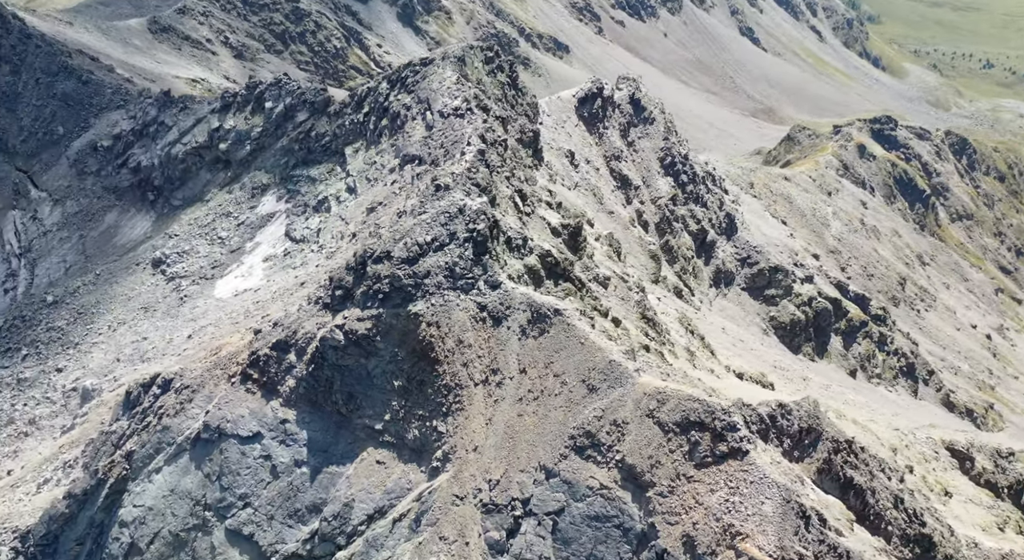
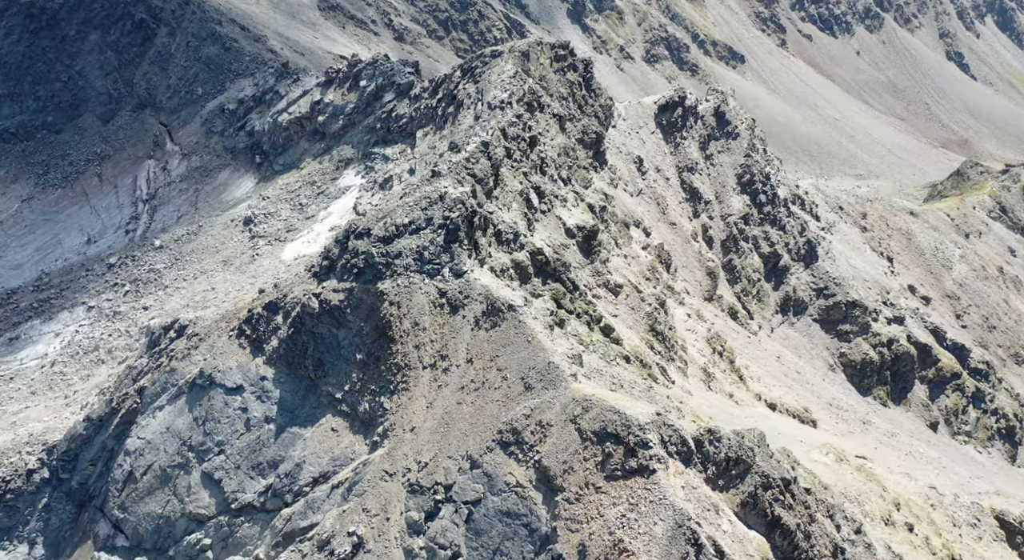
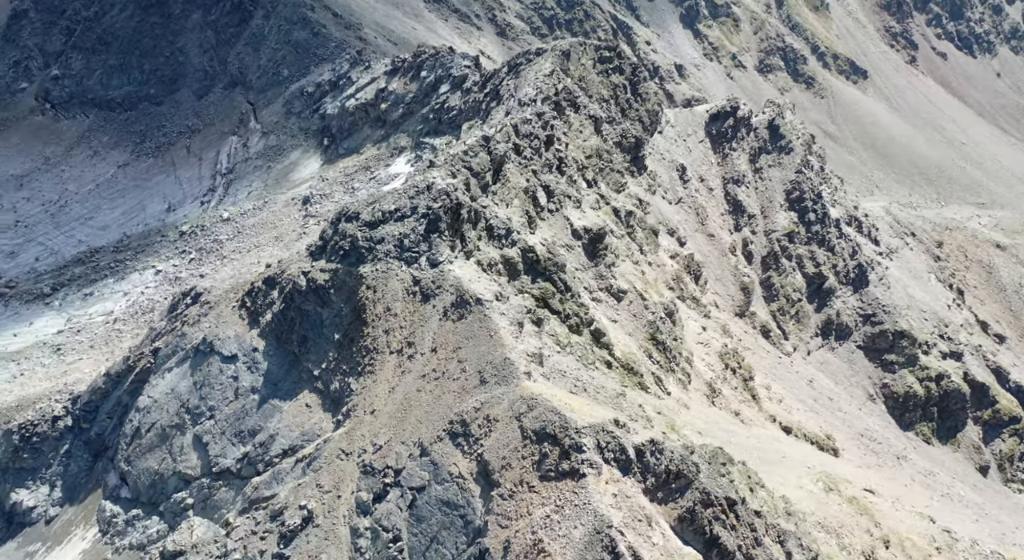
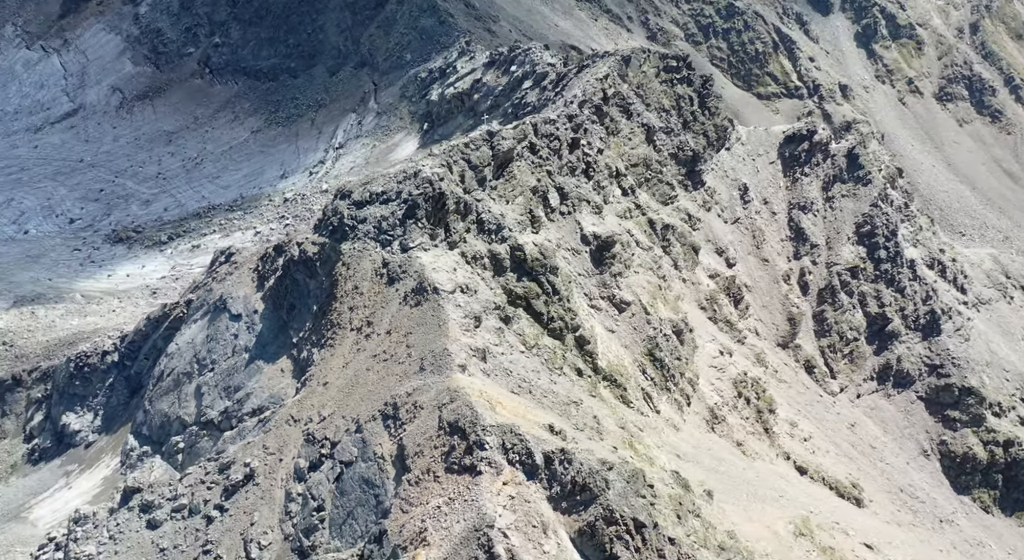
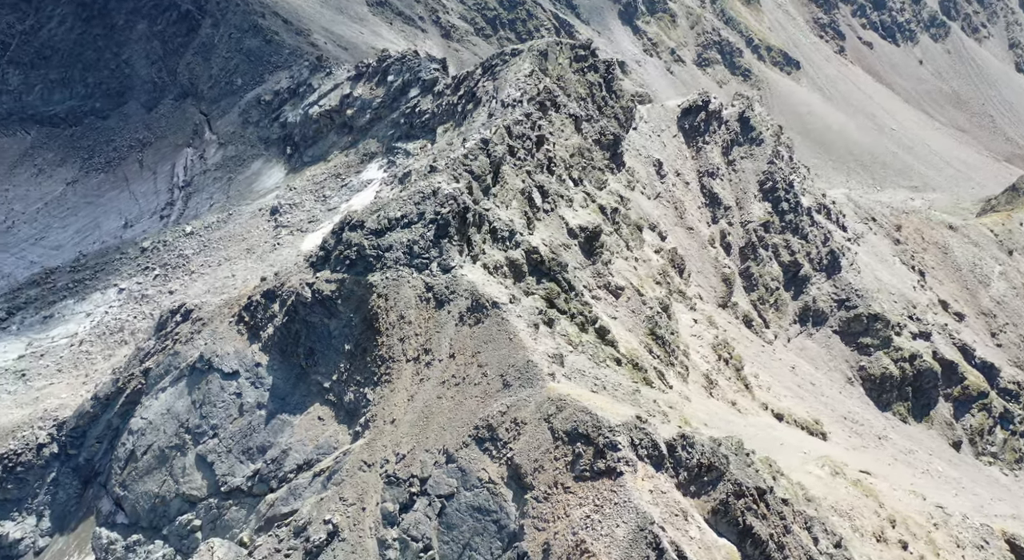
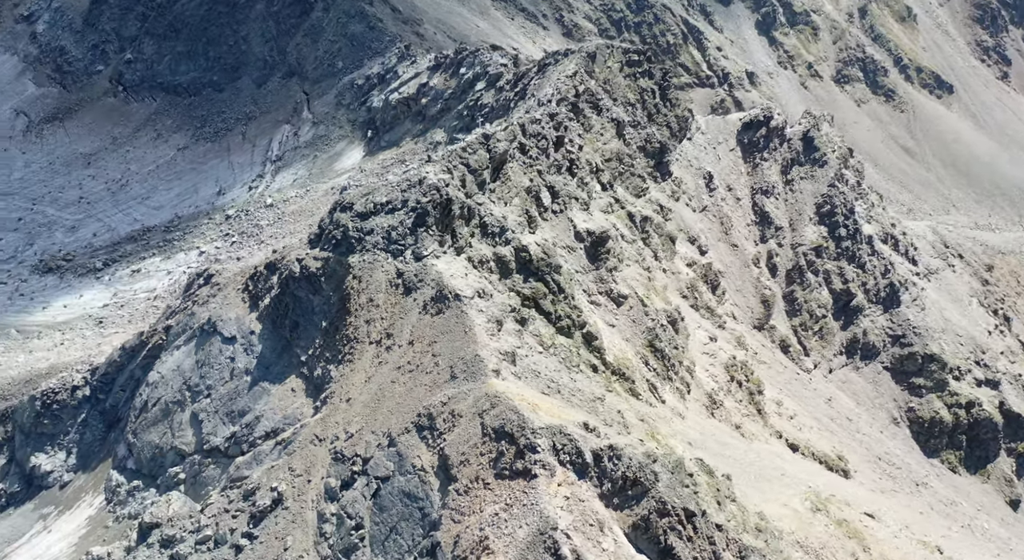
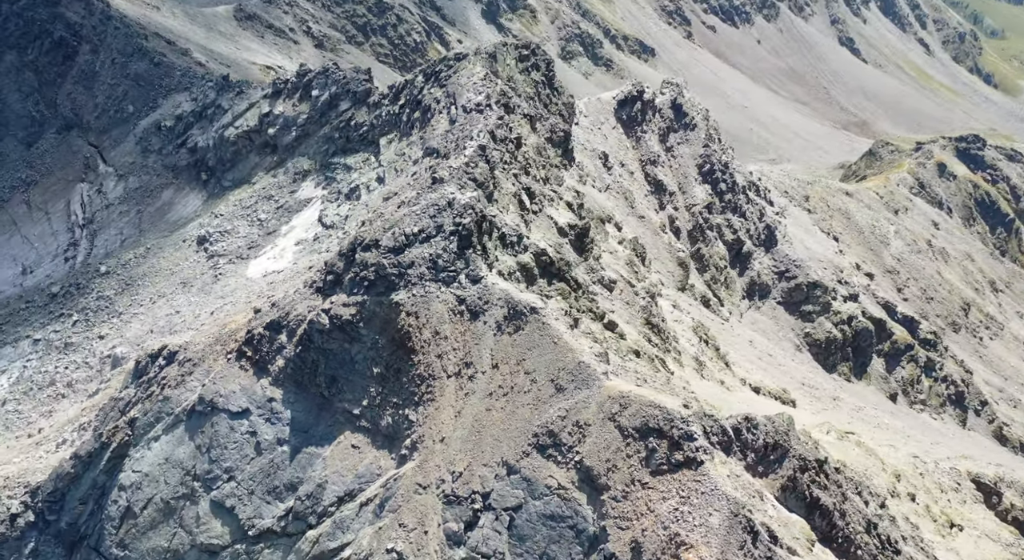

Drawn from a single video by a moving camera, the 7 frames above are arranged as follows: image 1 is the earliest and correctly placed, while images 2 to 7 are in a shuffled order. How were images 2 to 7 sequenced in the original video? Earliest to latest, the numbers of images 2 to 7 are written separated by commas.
7, 2, 5, 3, 6, 4
